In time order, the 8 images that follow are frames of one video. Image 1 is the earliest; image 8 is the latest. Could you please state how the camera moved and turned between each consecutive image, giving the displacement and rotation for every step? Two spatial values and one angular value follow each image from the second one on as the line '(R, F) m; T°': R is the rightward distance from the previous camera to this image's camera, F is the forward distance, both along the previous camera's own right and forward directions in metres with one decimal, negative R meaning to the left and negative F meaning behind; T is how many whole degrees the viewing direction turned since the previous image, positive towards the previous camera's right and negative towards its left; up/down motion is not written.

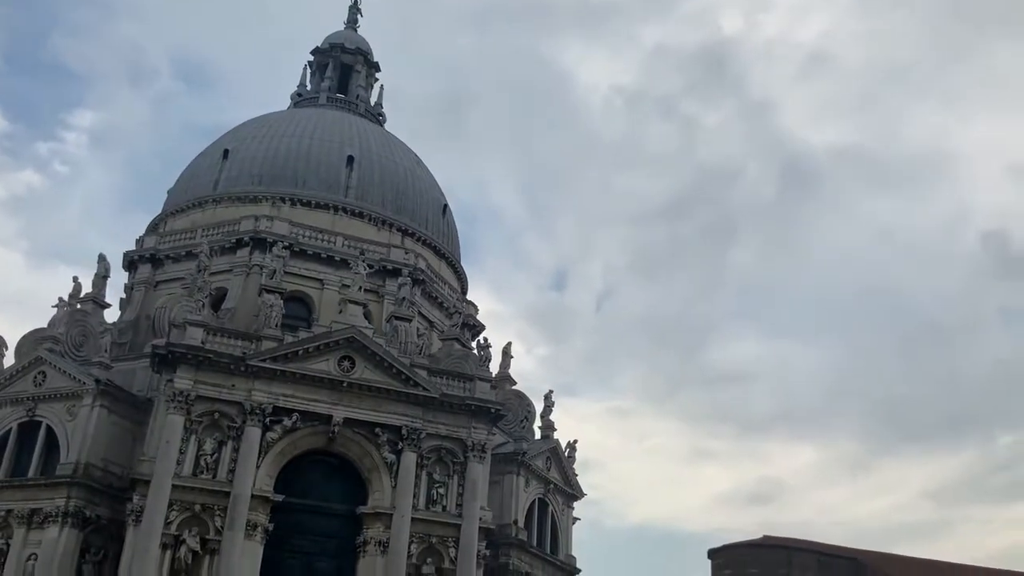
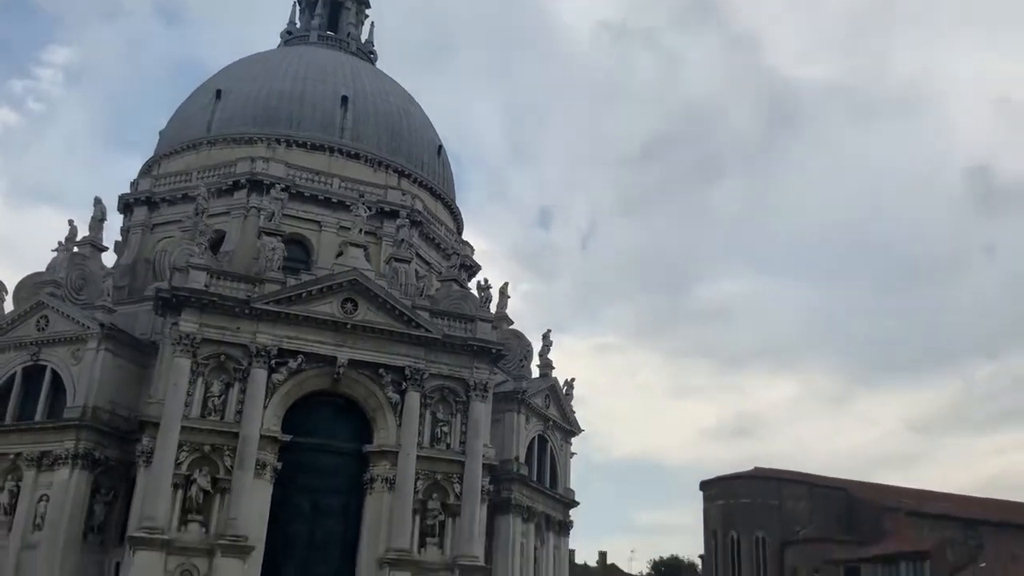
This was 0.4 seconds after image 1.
(-0.6, -0.3) m; +1°
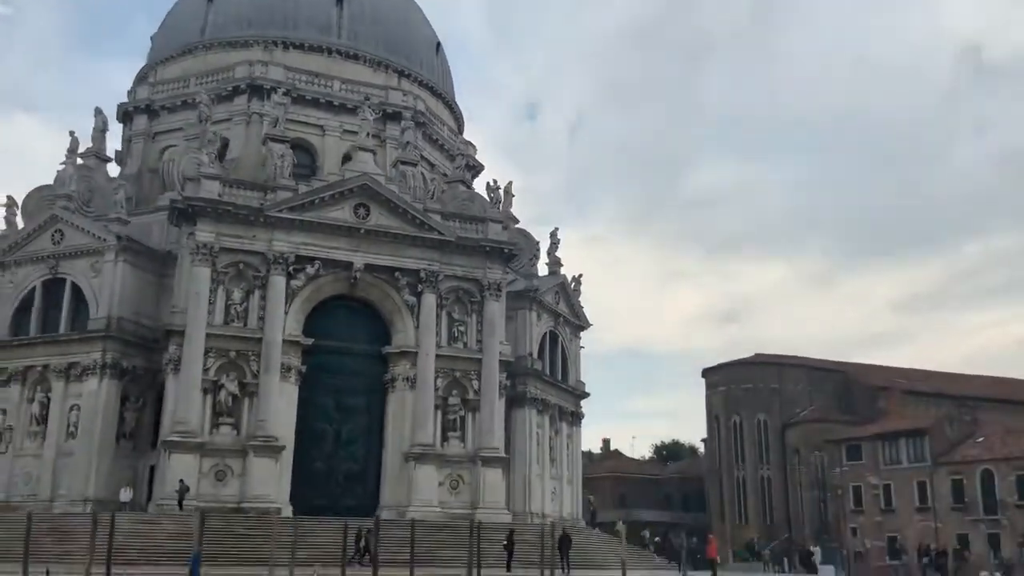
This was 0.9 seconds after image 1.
(-1.0, -0.5) m; +1°
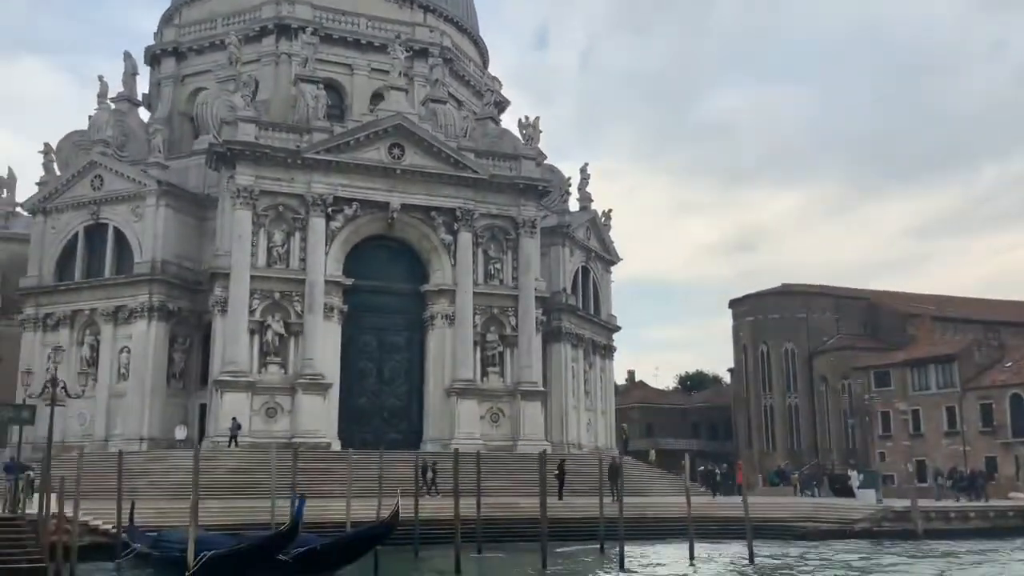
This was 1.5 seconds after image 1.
(-0.9, -0.5) m; -1°
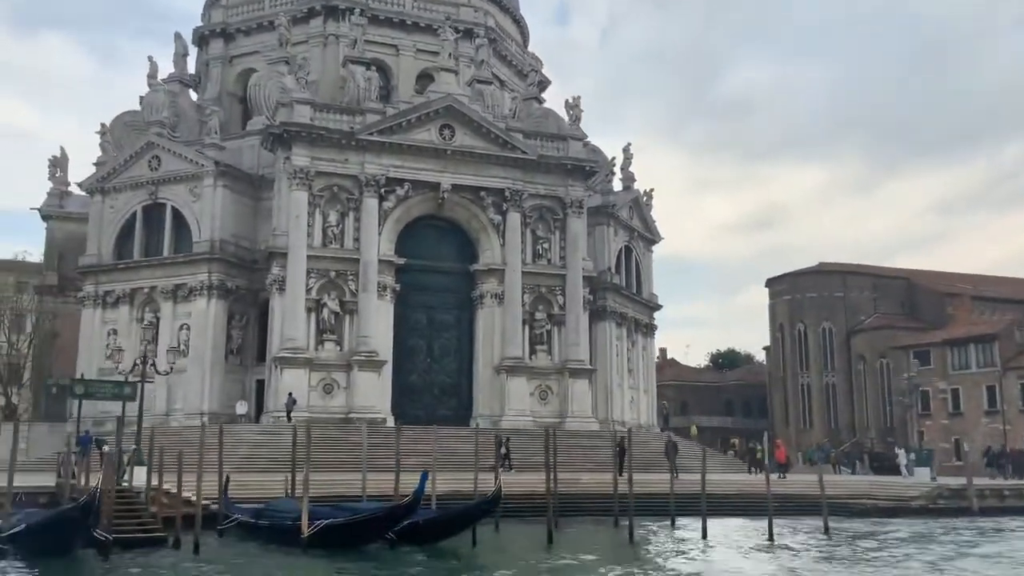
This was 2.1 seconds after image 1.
(-1.1, -0.6) m; -1°
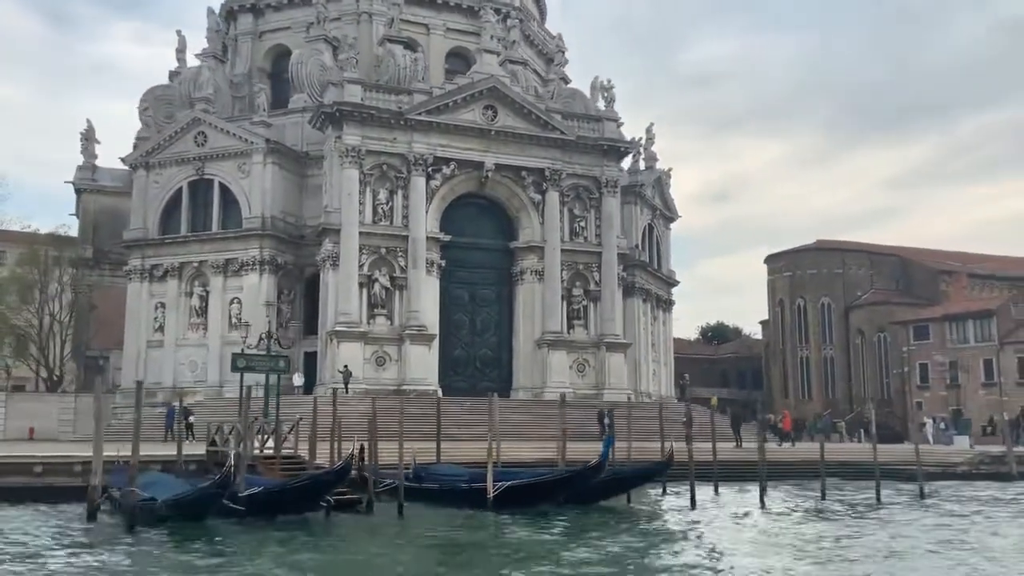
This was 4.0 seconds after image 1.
(-3.4, -1.3) m; +3°
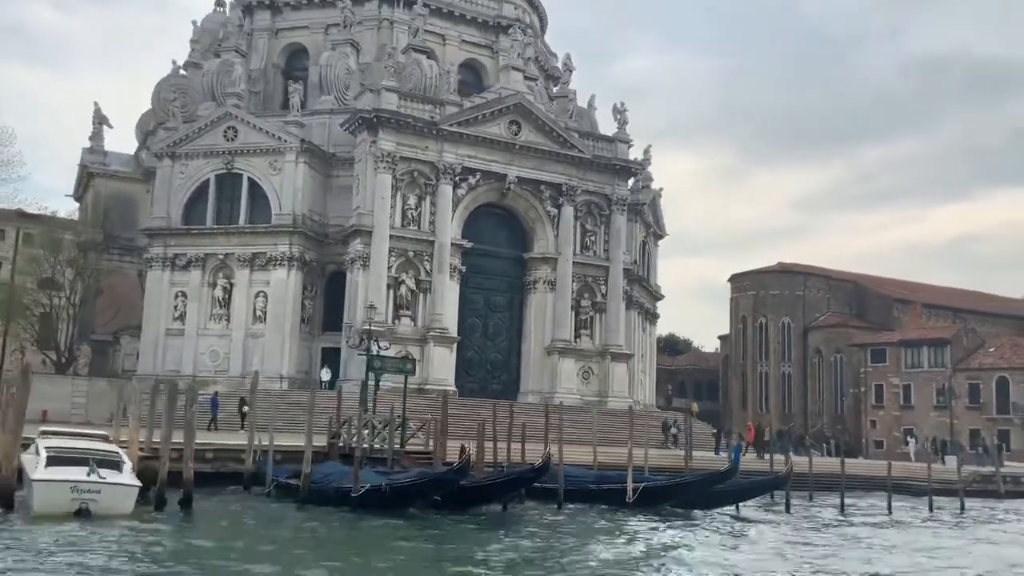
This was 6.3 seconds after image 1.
(-4.3, -1.6) m; +5°
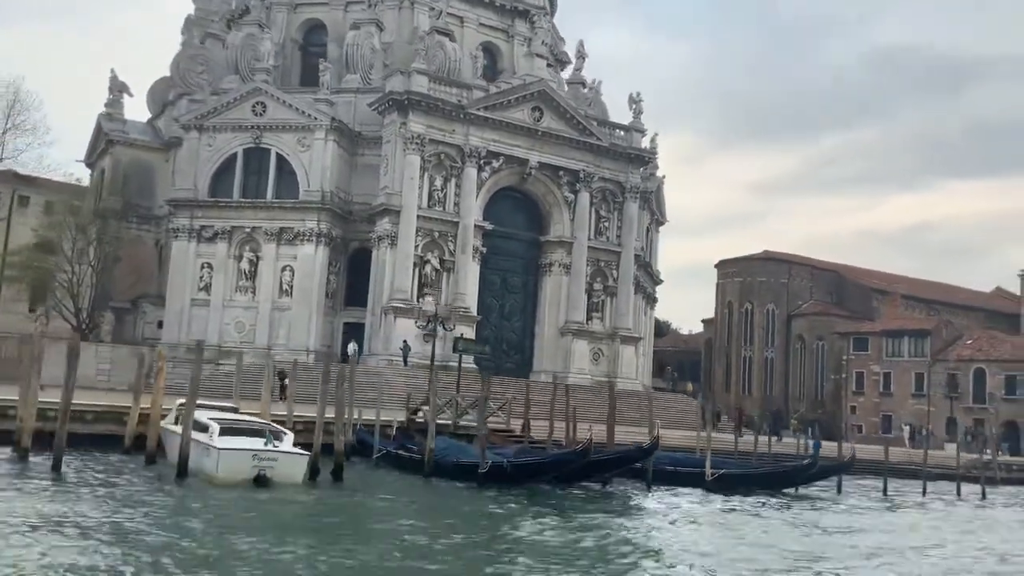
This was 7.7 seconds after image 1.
(-2.7, -1.2) m; +3°
